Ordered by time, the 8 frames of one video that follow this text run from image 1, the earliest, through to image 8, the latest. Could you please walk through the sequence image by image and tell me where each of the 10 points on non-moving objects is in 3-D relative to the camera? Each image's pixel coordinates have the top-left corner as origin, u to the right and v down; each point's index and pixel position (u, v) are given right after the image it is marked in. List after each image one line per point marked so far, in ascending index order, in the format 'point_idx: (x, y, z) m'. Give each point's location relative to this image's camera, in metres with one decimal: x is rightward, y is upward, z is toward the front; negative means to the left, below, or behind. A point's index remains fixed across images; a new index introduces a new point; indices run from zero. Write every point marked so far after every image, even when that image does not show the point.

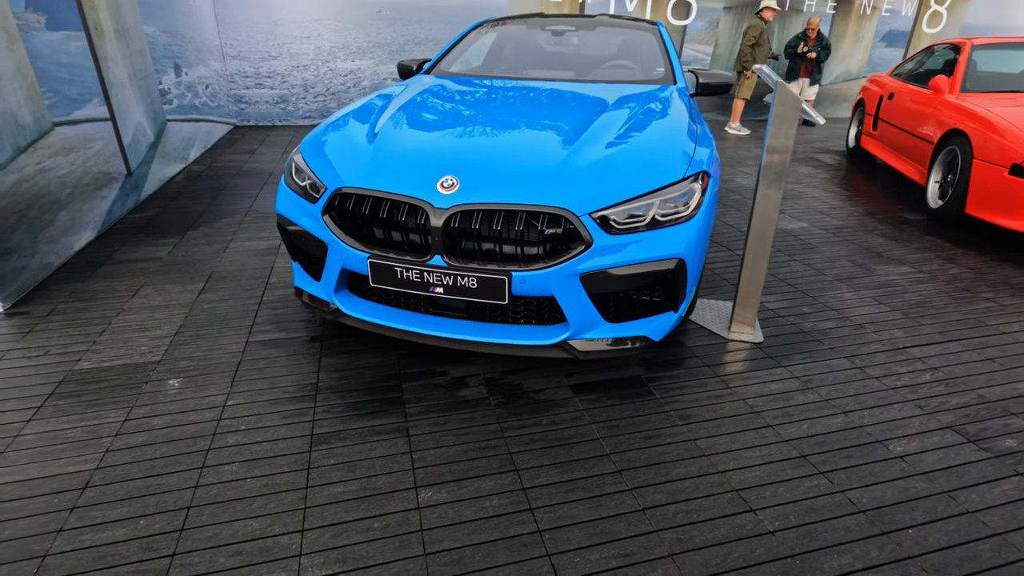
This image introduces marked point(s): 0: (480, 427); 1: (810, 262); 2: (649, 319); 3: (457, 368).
0: (-0.1, -0.5, +1.9) m
1: (+1.9, +0.2, +3.4) m
2: (+0.5, -0.1, +2.1) m
3: (-0.2, -0.3, +2.2) m
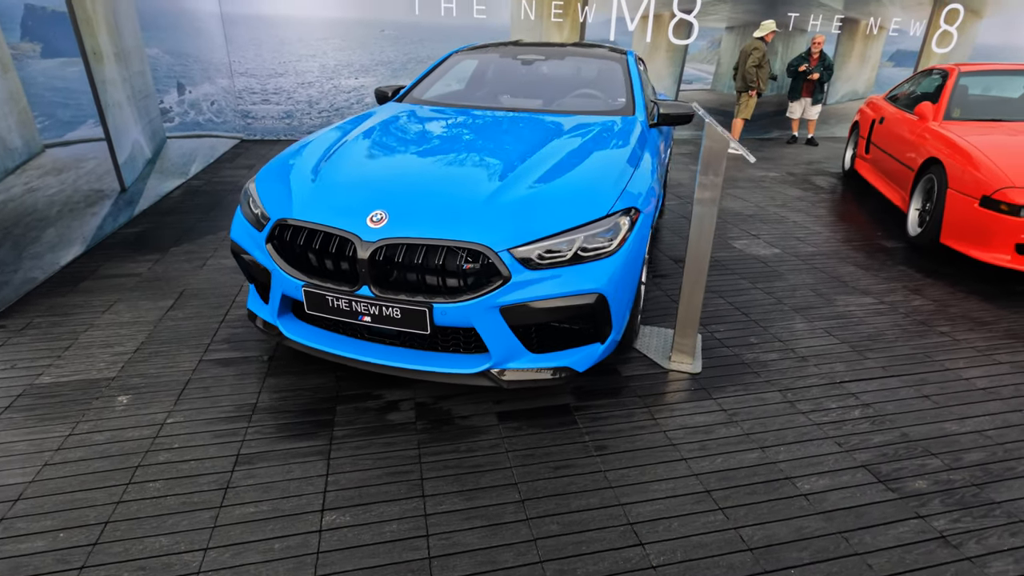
0: (-0.4, -0.6, +2.0) m
1: (+1.7, 0.0, +3.4) m
2: (+0.2, -0.3, +2.2) m
3: (-0.5, -0.4, +2.3) m
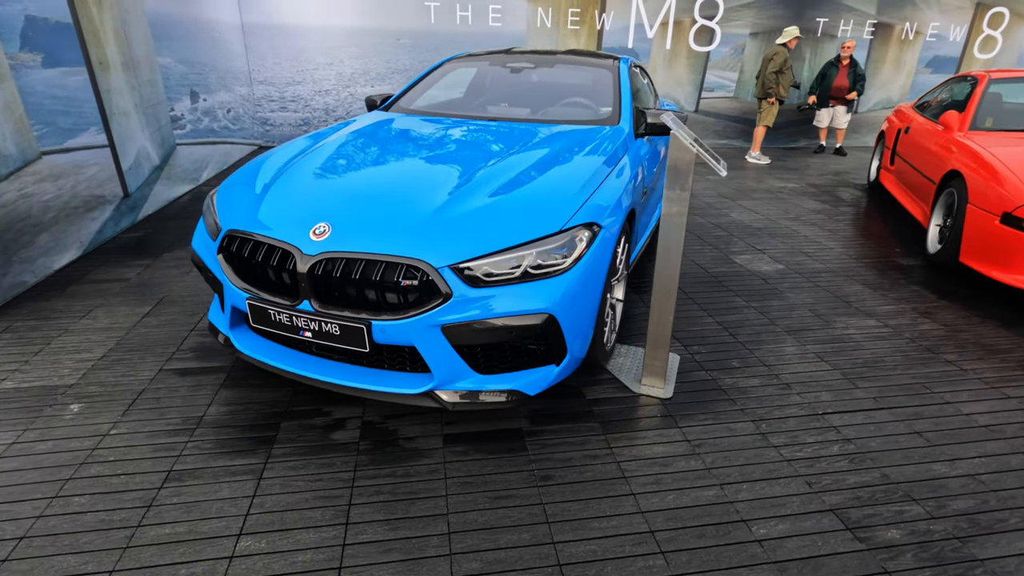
0: (-0.6, -0.7, +1.9) m
1: (+1.5, -0.1, +3.2) m
2: (0.0, -0.3, +2.1) m
3: (-0.7, -0.5, +2.2) m
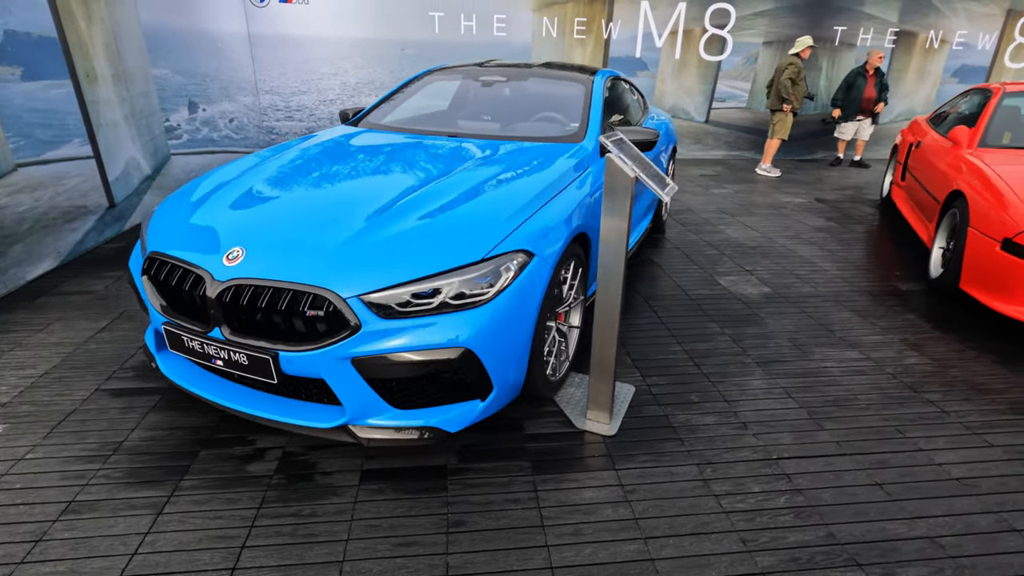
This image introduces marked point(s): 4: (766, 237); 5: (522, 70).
0: (-0.9, -0.8, +1.8) m
1: (+1.3, -0.3, +3.1) m
2: (-0.2, -0.4, +1.9) m
3: (-1.0, -0.6, +2.1) m
4: (+2.3, +0.5, +4.9) m
5: (+0.1, +1.5, +3.7) m
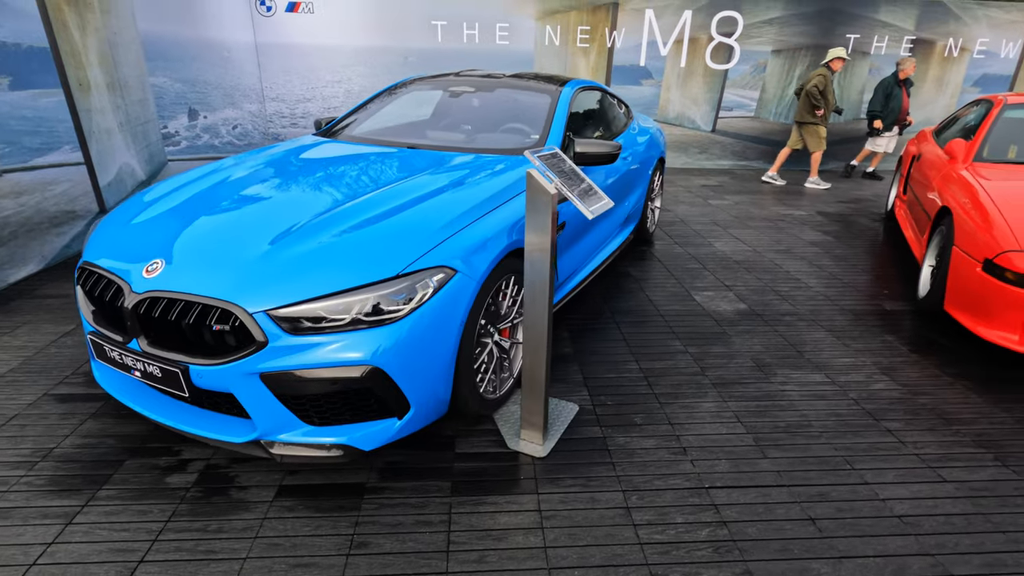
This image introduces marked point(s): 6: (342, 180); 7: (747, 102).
0: (-1.2, -0.8, +1.8) m
1: (+1.0, -0.4, +3.0) m
2: (-0.5, -0.5, +1.9) m
3: (-1.3, -0.6, +2.1) m
4: (+2.2, +0.3, +4.8) m
5: (-0.1, +1.4, +3.6) m
6: (-0.8, +0.5, +2.6) m
7: (+3.8, +3.0, +8.7) m
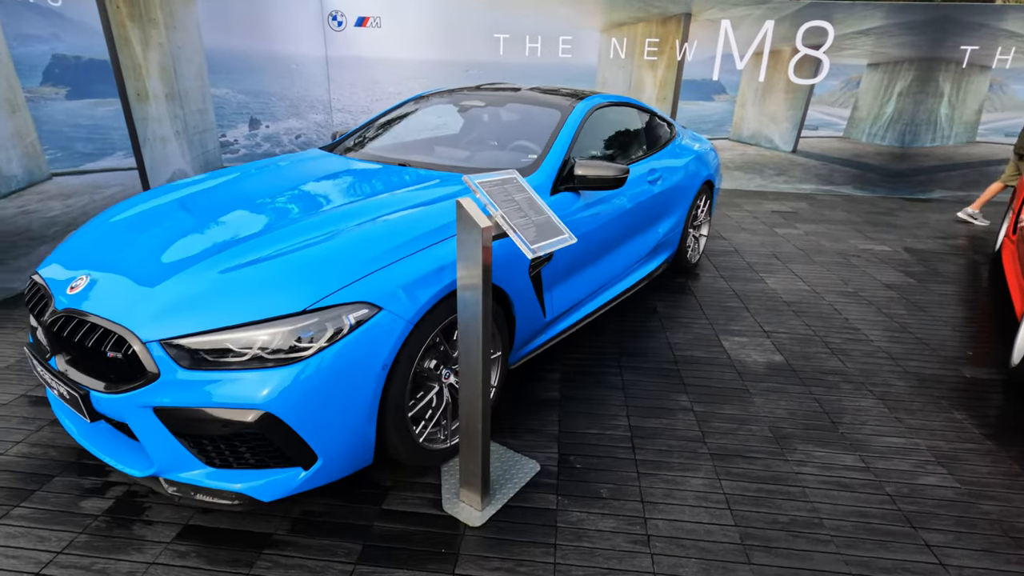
0: (-1.5, -0.9, +1.7) m
1: (+0.9, -0.6, +2.5) m
2: (-0.8, -0.6, +1.7) m
3: (-1.5, -0.7, +2.1) m
4: (+2.3, 0.0, +4.2) m
5: (0.0, +1.2, +3.4) m
6: (-0.9, +0.4, +2.5) m
7: (+4.7, +2.5, +7.8) m
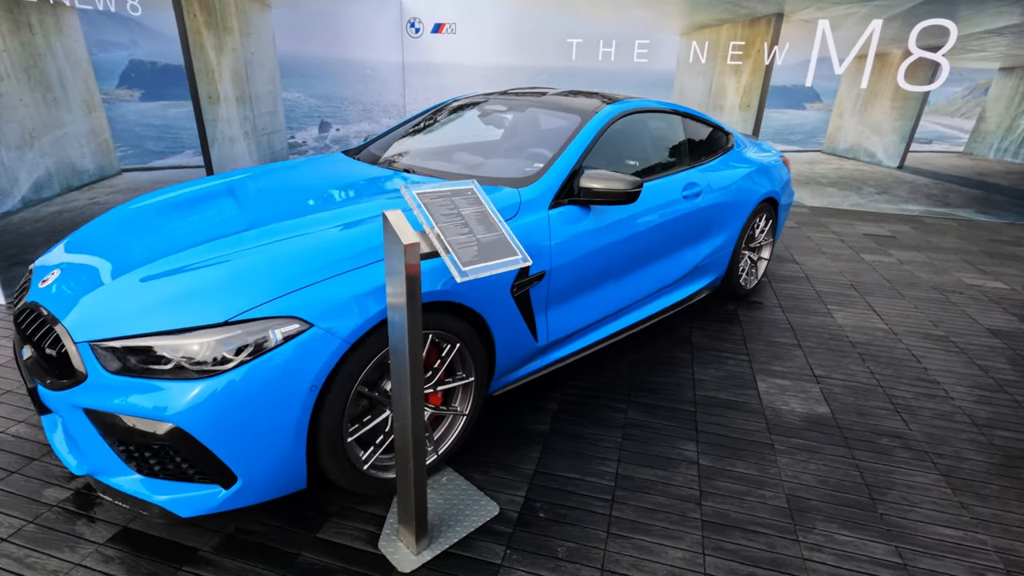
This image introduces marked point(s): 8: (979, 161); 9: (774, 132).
0: (-1.8, -0.8, +1.8) m
1: (+0.8, -0.8, +2.2) m
2: (-1.0, -0.6, +1.7) m
3: (-1.7, -0.7, +2.1) m
4: (+2.5, -0.3, +3.5) m
5: (+0.2, +1.1, +3.2) m
6: (-0.9, +0.4, +2.4) m
7: (+5.6, +2.0, +6.8) m
8: (+6.0, +1.6, +6.9) m
9: (+3.5, +2.1, +7.2) m
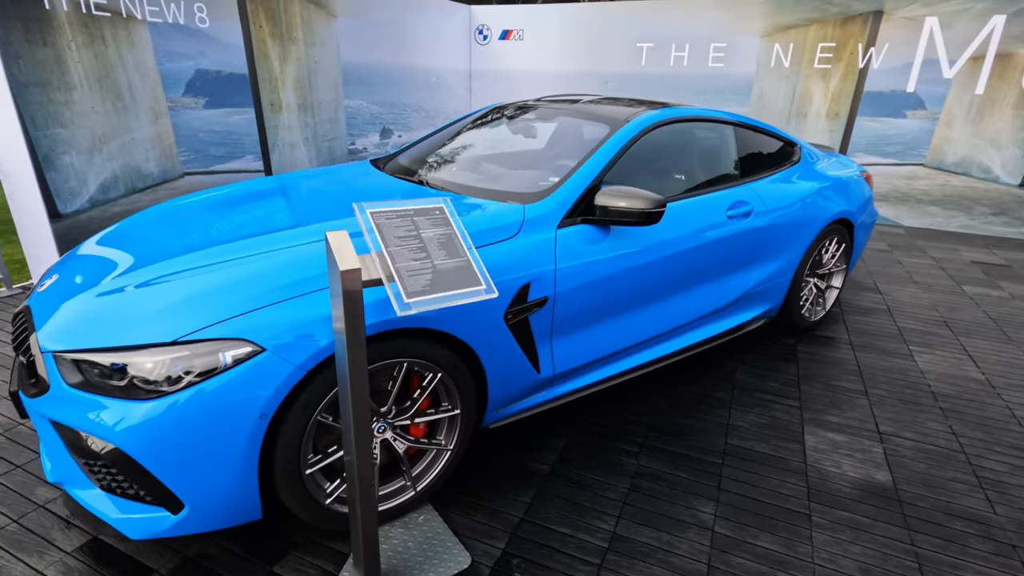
0: (-1.9, -0.8, +1.8) m
1: (+0.7, -0.9, +1.8) m
2: (-1.1, -0.7, +1.6) m
3: (-1.7, -0.7, +2.1) m
4: (+2.7, -0.5, +3.0) m
5: (+0.3, +1.0, +3.0) m
6: (-0.9, +0.3, +2.3) m
7: (+6.3, +1.5, +5.8) m
8: (+6.7, +1.2, +5.8) m
9: (+4.3, +1.7, +6.5) m
